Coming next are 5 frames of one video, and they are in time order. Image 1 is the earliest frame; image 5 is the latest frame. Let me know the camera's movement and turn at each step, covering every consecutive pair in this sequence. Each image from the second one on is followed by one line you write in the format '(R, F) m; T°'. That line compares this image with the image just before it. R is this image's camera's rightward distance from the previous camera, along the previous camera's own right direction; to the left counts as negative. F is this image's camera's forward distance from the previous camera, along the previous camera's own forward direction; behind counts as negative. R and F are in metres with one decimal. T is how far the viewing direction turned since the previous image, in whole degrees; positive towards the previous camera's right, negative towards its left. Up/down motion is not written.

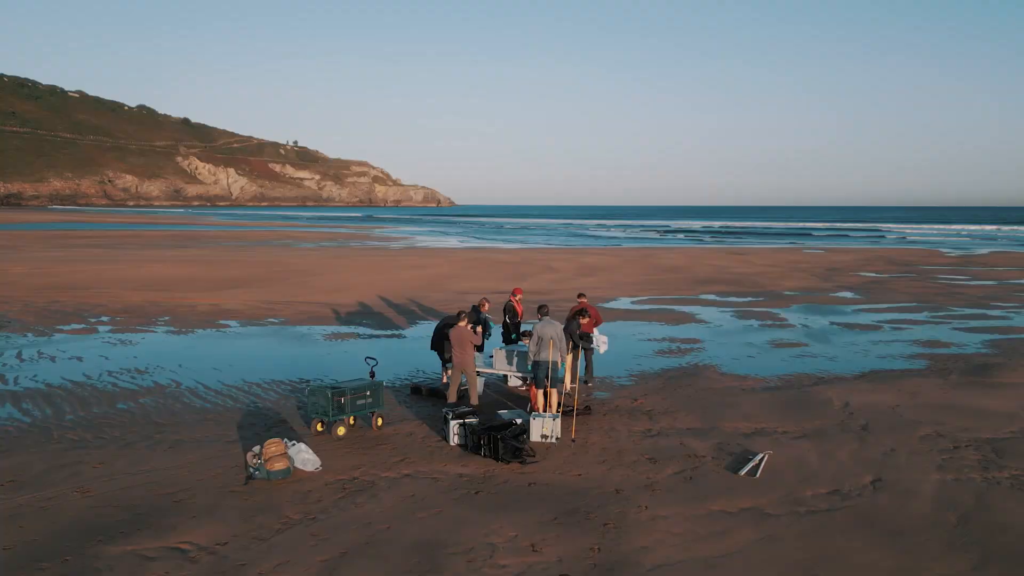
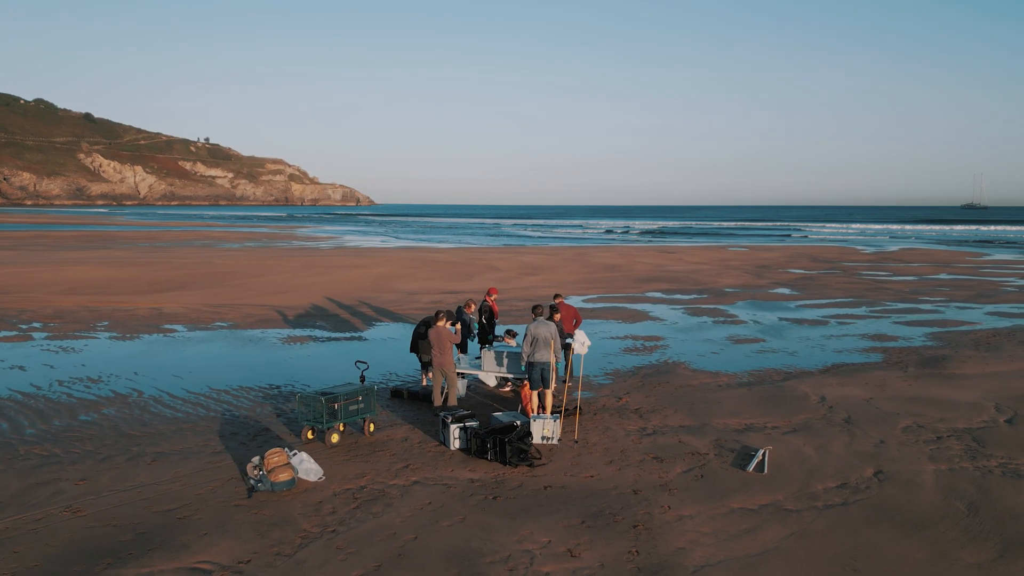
(-0.7, +0.2) m; +5°
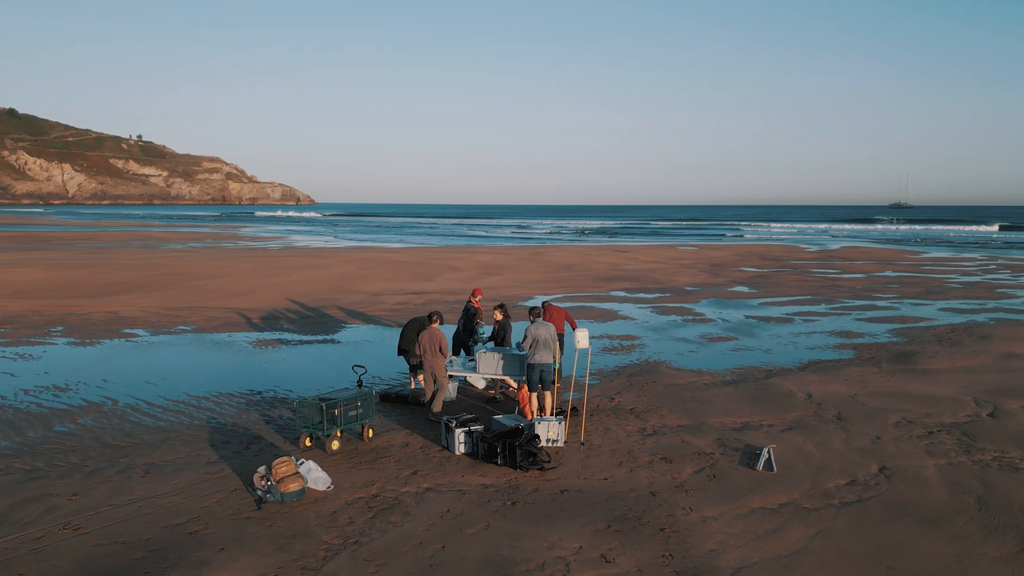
(-0.5, +0.1) m; +4°
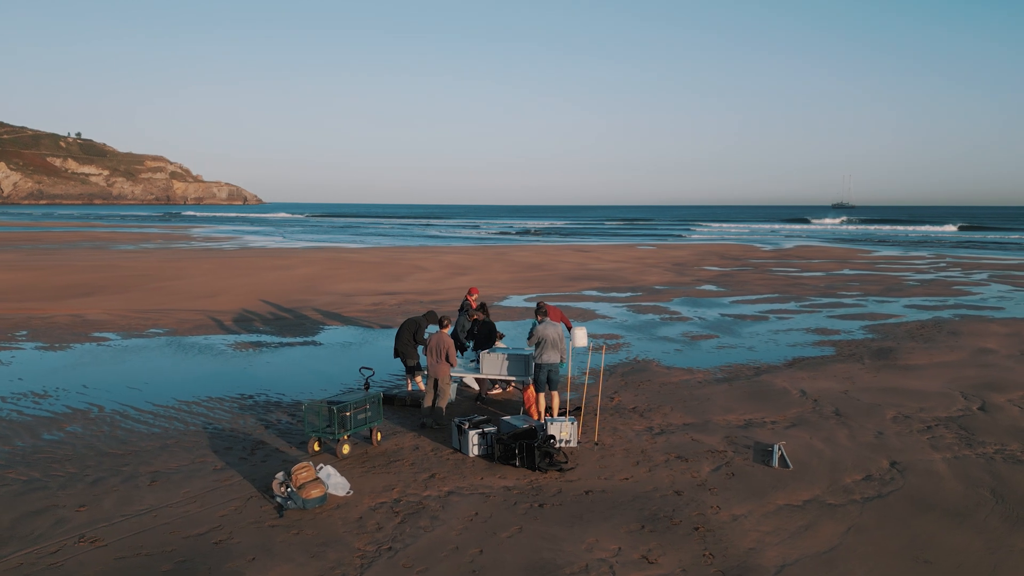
(-0.5, +0.1) m; +3°
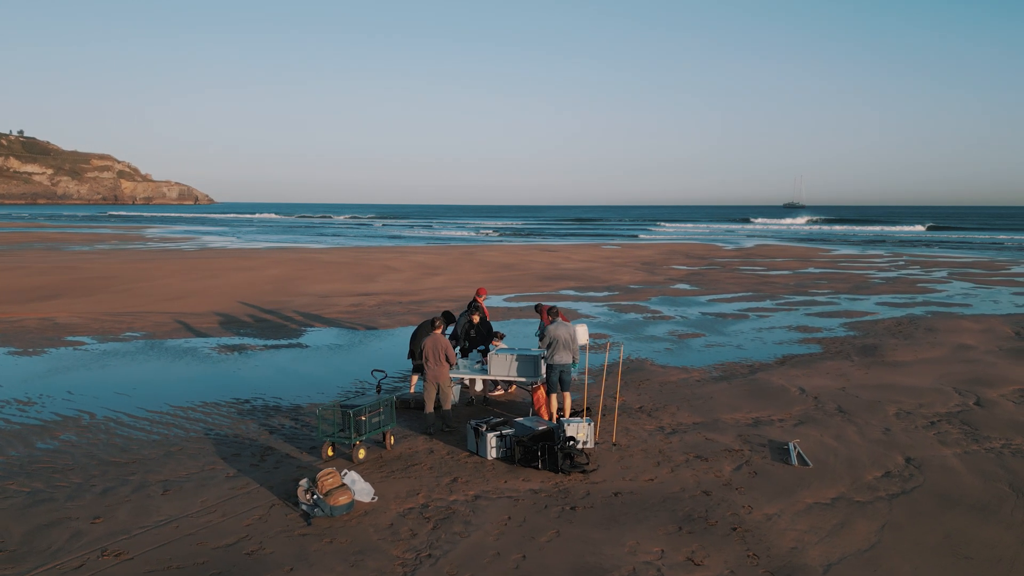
(-0.5, +0.1) m; +3°
